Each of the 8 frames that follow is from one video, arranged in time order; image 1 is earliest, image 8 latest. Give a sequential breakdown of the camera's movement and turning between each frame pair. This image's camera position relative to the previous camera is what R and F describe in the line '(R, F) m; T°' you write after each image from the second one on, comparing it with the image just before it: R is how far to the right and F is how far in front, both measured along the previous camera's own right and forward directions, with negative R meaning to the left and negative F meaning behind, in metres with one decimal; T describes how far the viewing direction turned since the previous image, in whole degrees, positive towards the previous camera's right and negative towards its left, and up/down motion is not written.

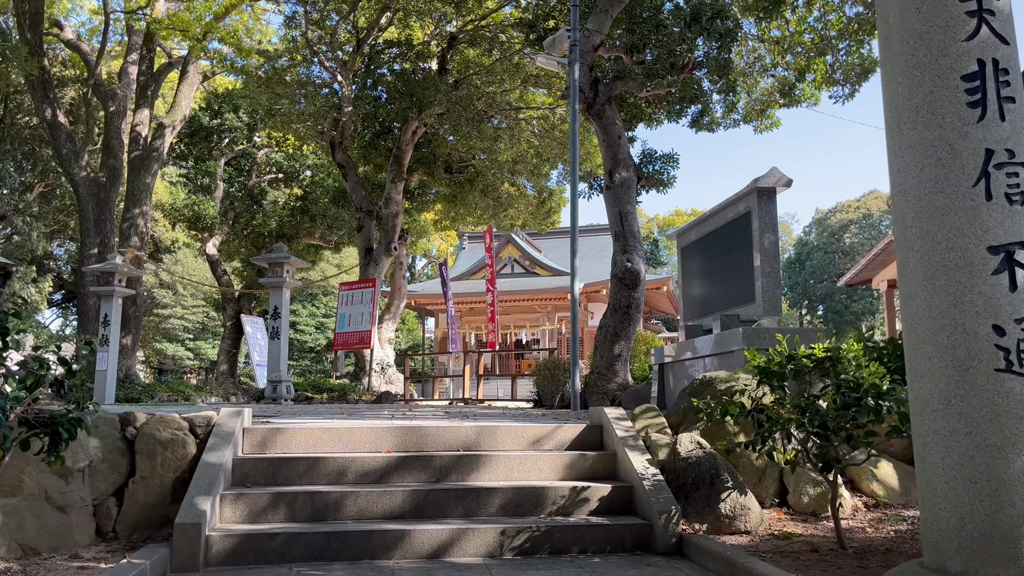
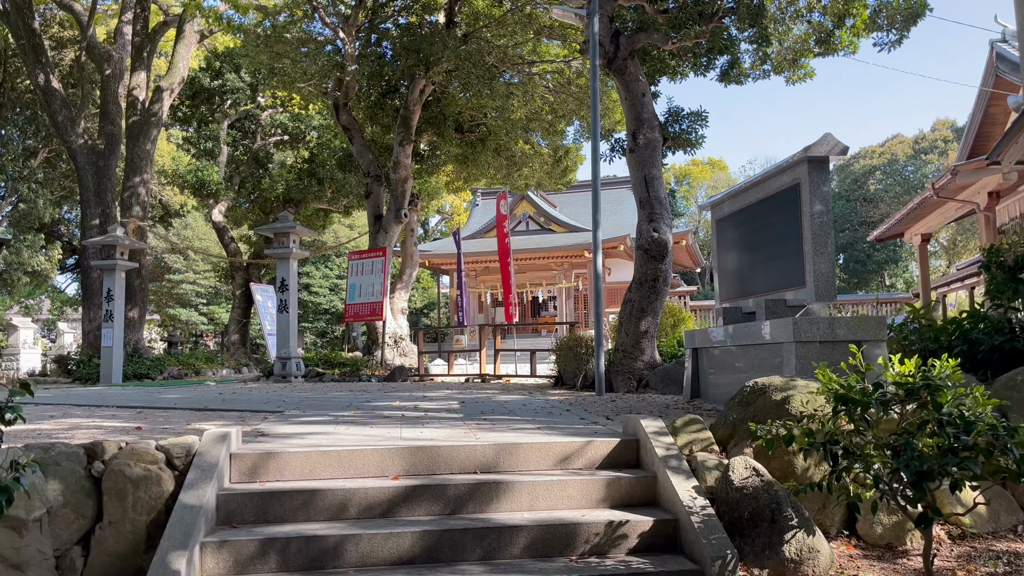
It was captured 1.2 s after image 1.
(0.0, +0.6) m; -1°
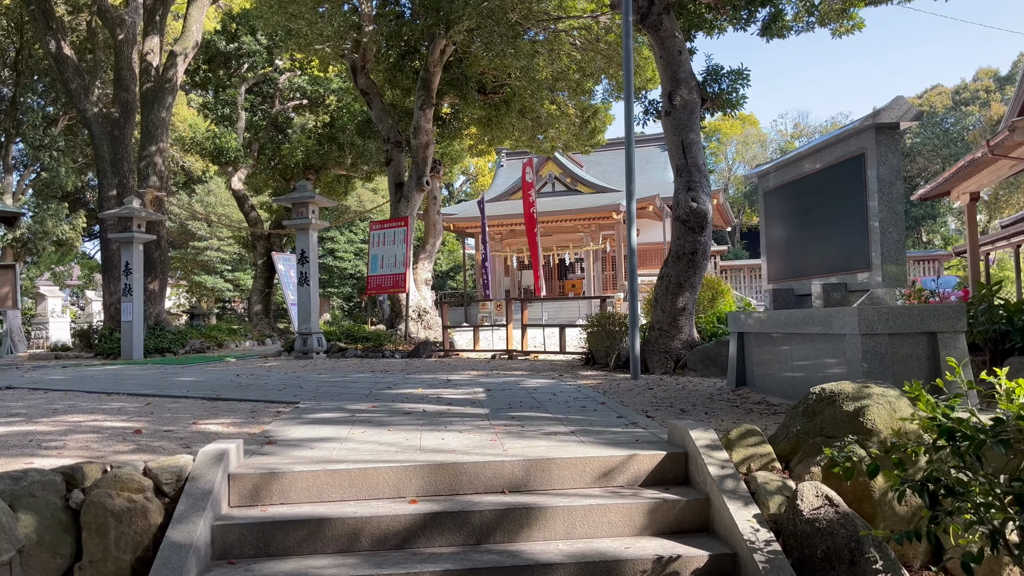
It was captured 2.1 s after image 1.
(0.0, +0.5) m; -2°
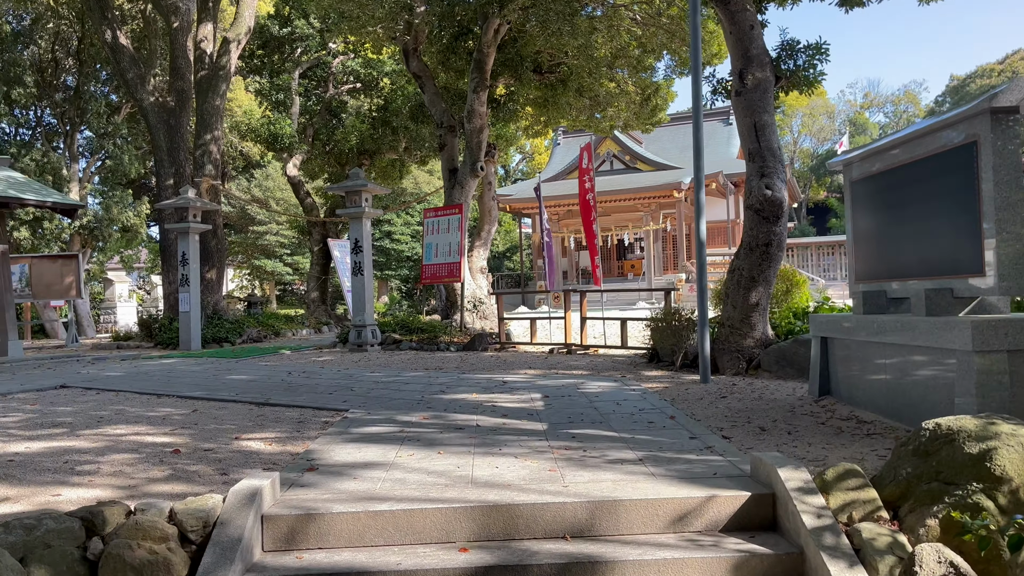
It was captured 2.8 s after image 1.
(0.0, +0.4) m; -4°
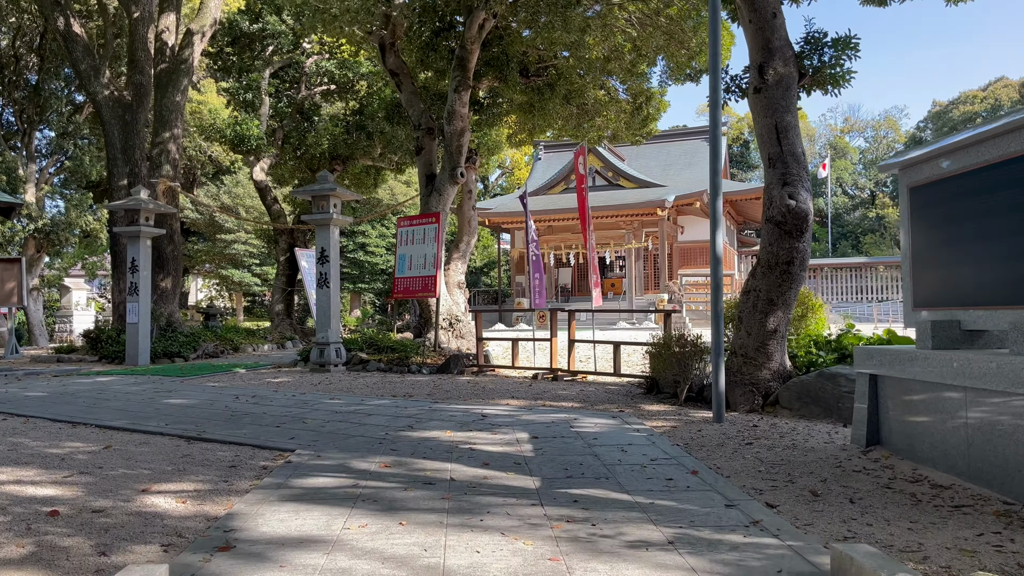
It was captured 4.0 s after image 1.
(-0.1, +0.9) m; +2°
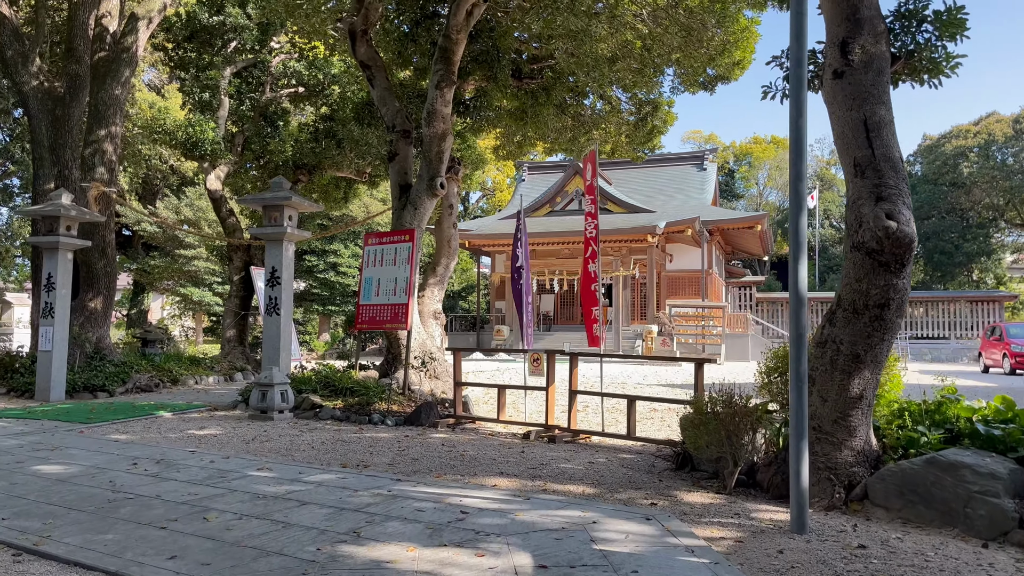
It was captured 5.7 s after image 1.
(-0.1, +1.6) m; +2°
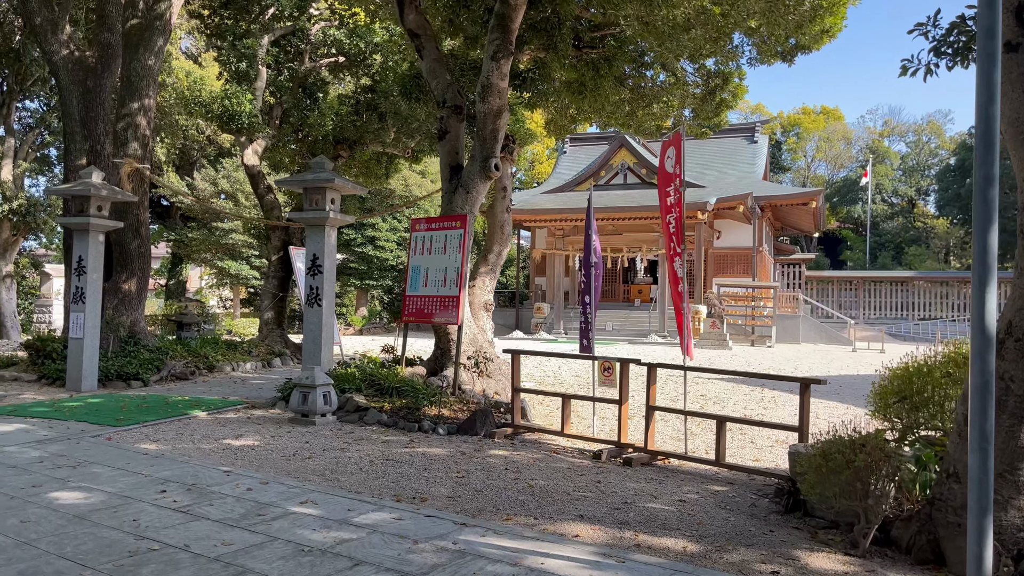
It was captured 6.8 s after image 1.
(-0.3, +0.7) m; -2°
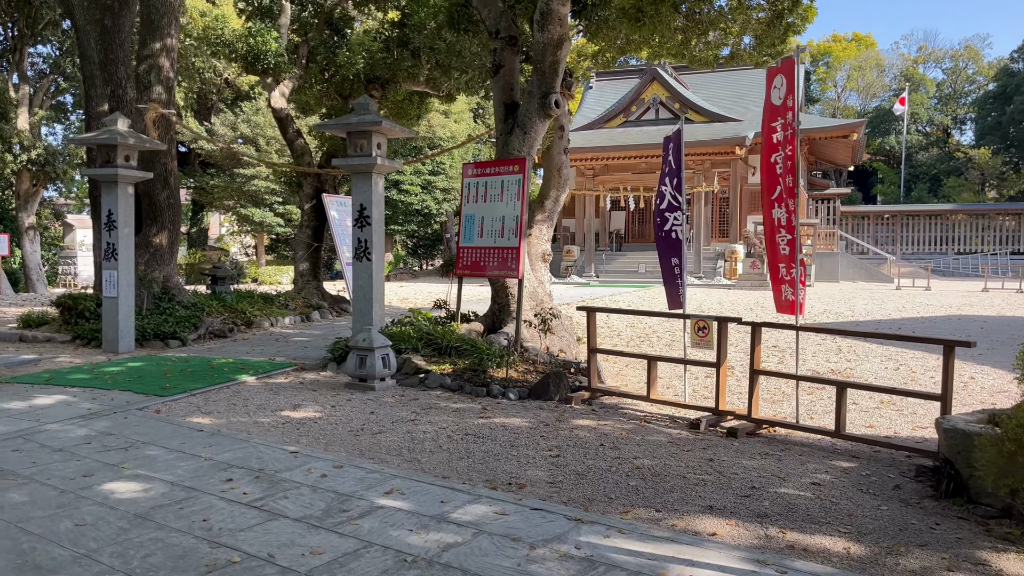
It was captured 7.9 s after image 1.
(-0.4, +0.6) m; -1°
